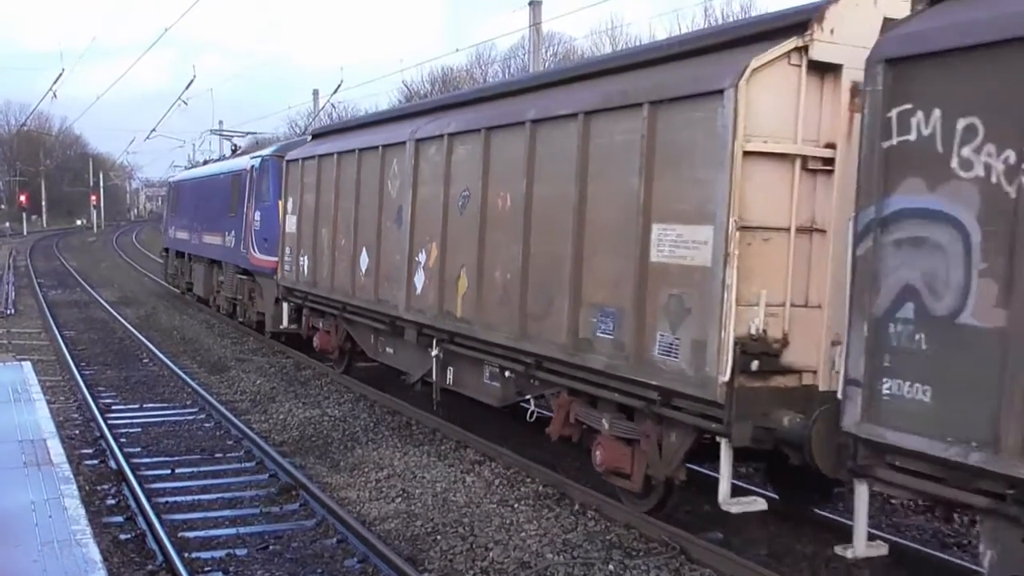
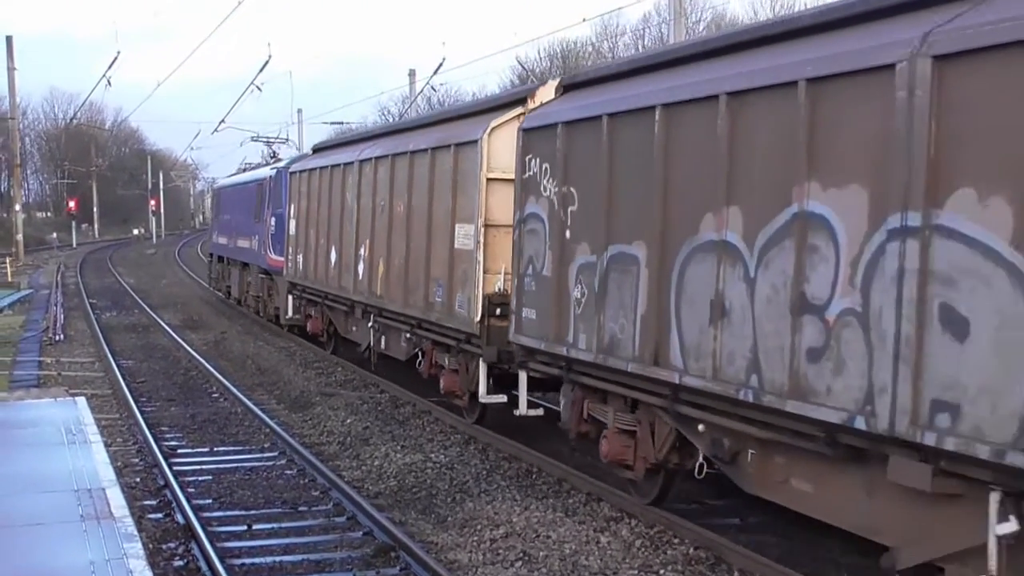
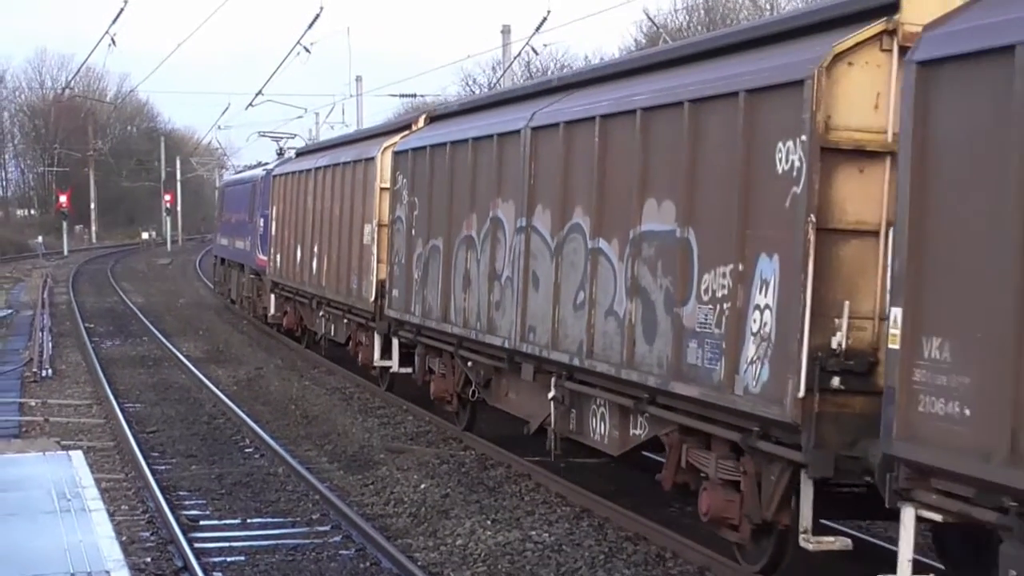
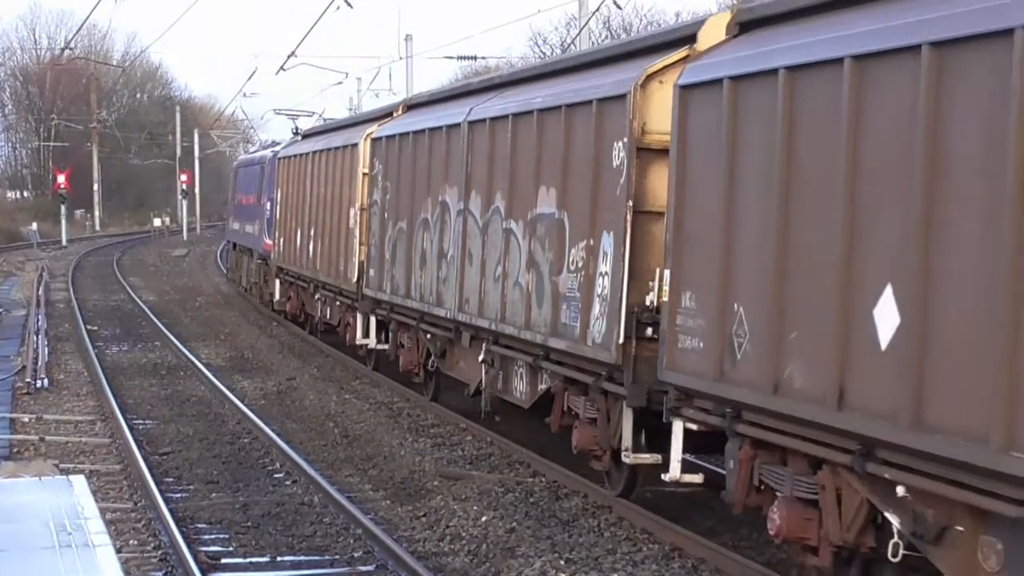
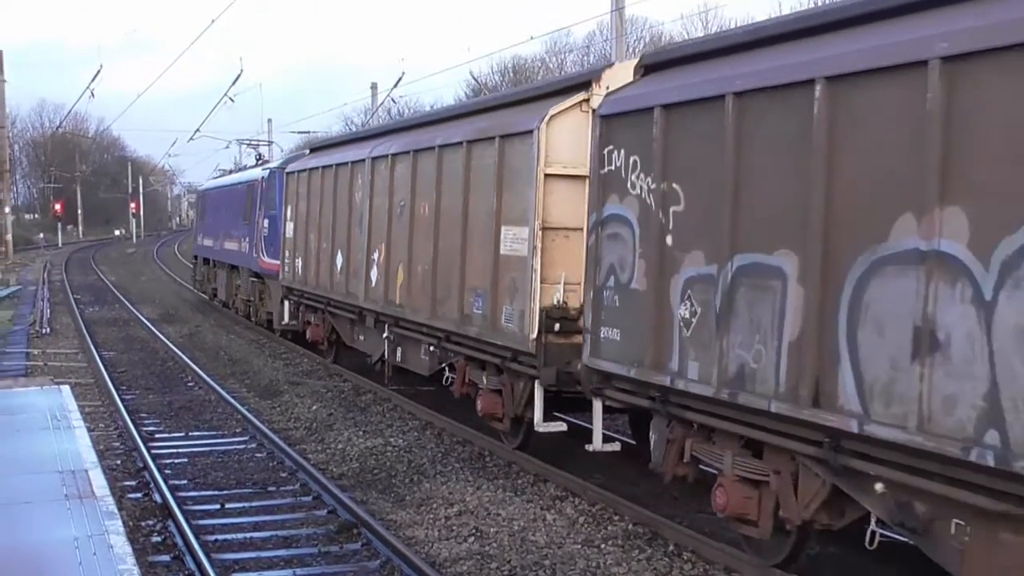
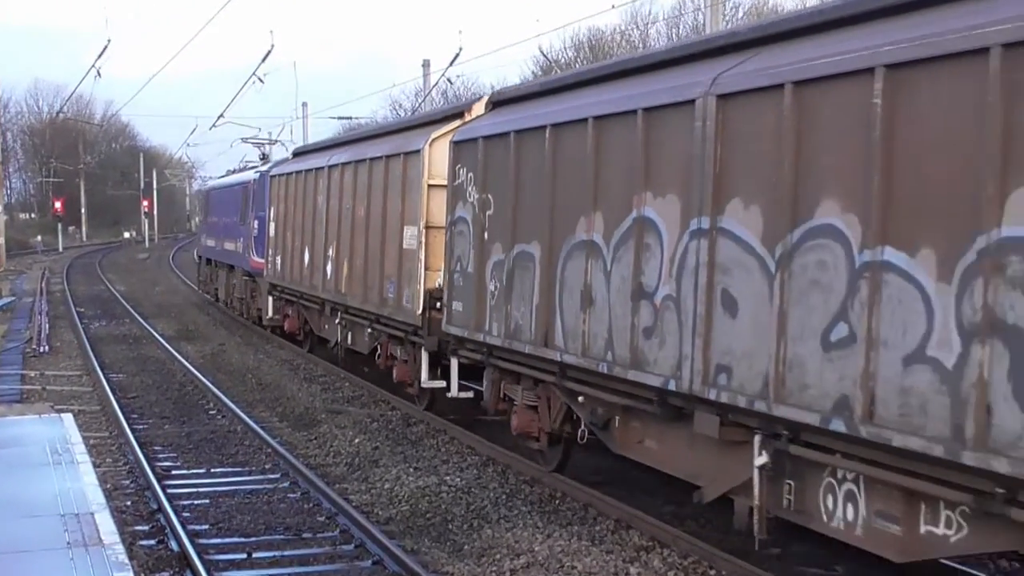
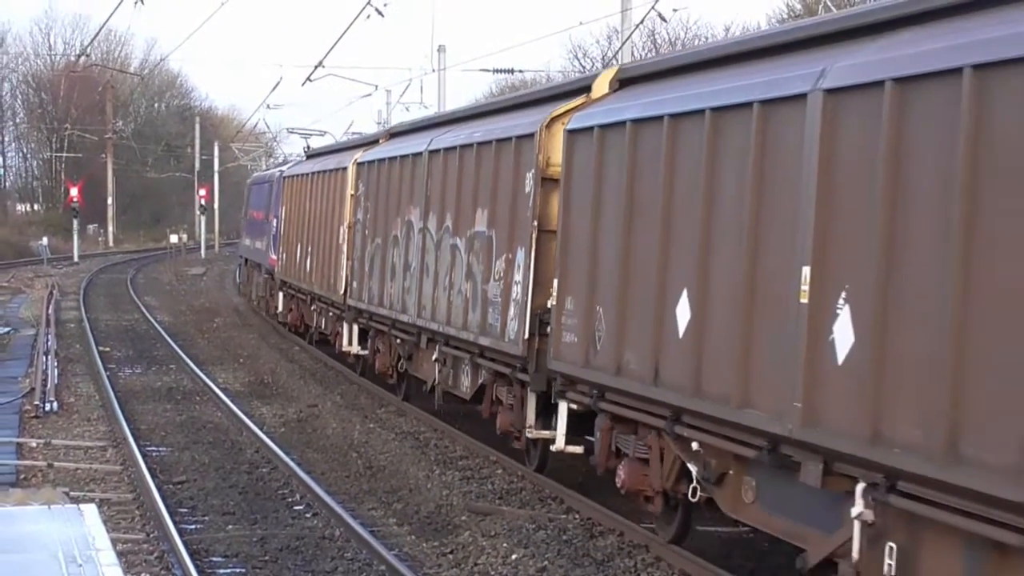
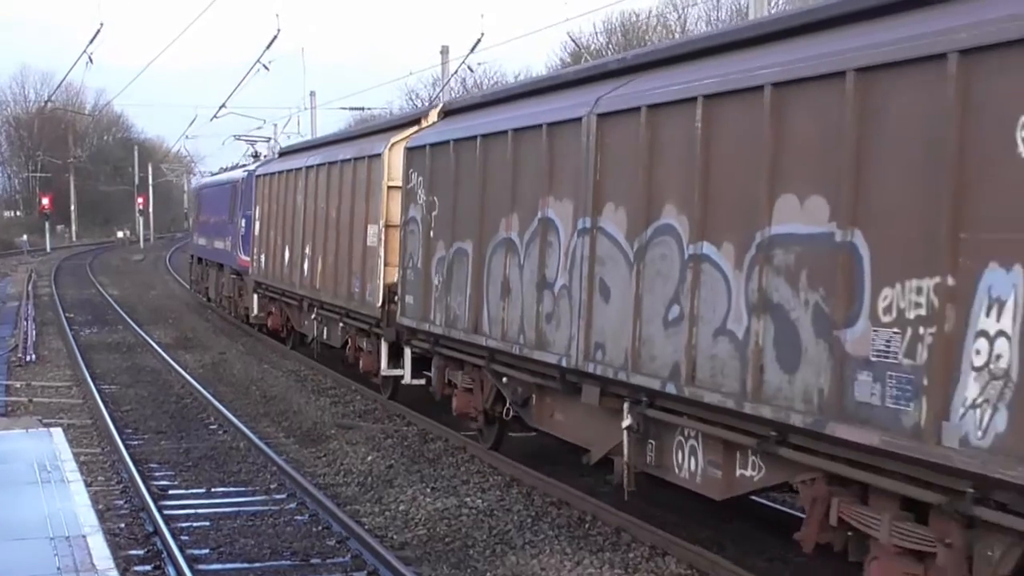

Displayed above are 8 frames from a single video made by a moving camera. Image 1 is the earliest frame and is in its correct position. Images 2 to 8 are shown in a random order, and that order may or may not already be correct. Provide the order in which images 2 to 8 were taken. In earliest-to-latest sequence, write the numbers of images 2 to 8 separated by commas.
5, 2, 6, 8, 3, 4, 7
